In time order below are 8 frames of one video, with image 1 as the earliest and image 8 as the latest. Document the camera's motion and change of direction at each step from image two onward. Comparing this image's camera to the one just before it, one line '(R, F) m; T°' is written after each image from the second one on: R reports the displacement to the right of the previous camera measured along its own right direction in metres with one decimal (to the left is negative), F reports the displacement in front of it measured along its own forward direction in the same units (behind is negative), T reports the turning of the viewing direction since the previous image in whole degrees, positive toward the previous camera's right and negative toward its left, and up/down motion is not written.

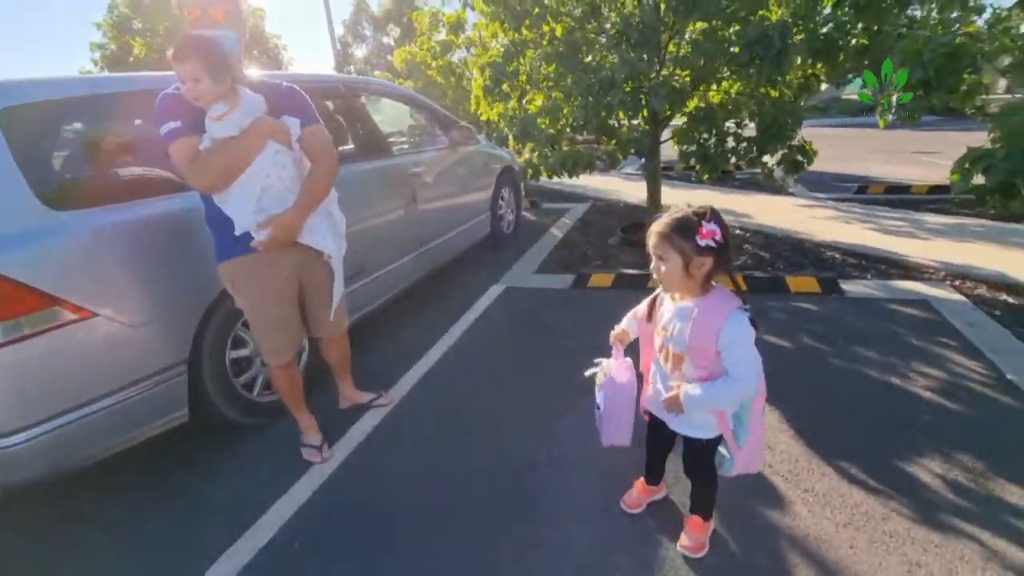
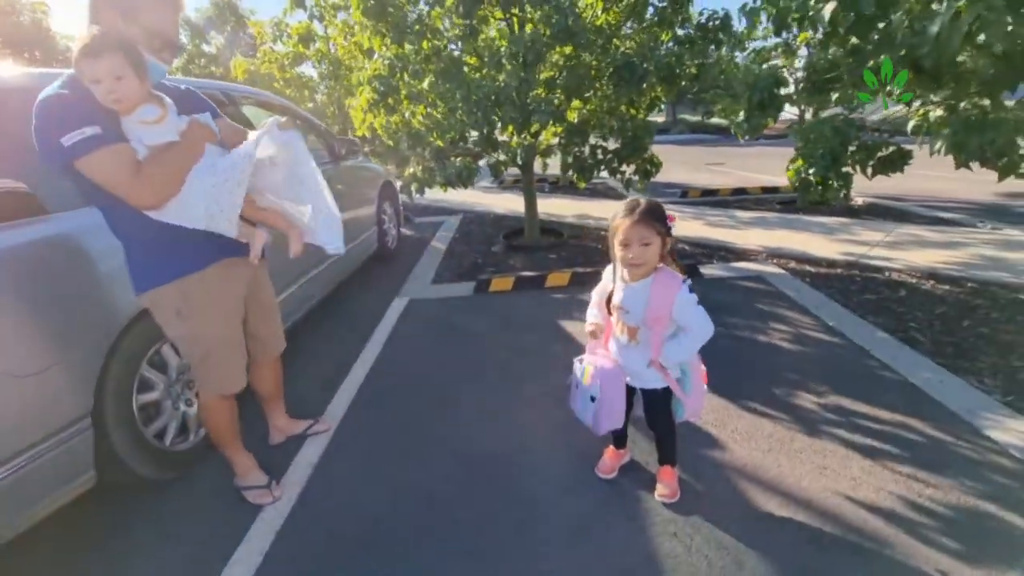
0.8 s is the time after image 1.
(-0.6, 0.0) m; +18°
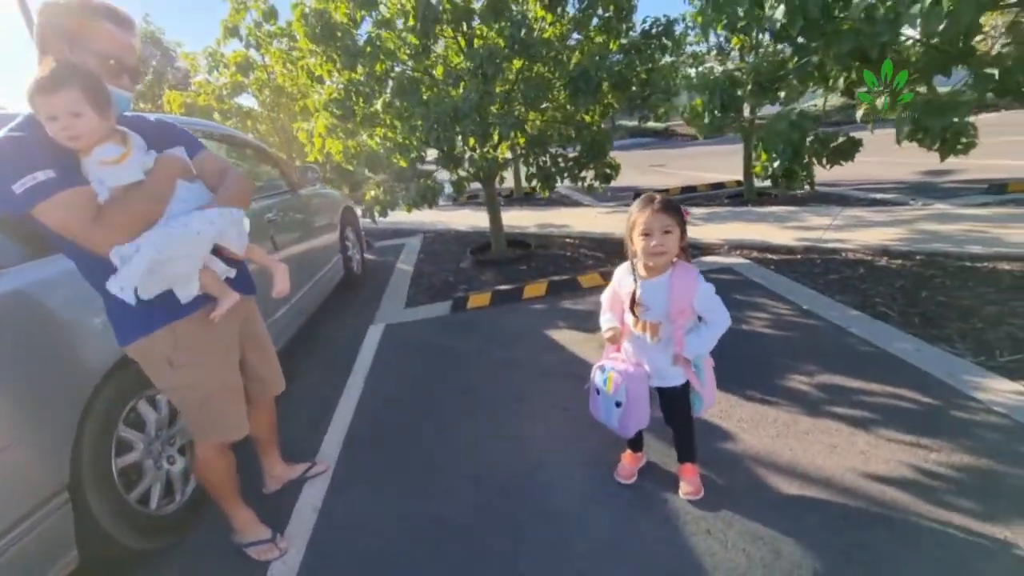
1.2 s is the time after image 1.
(-0.3, +0.1) m; +5°
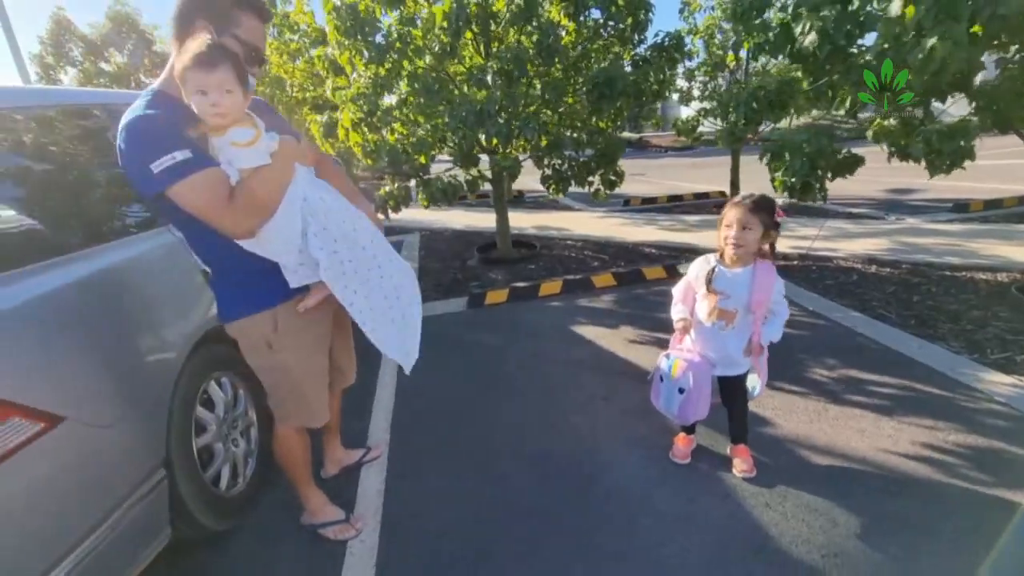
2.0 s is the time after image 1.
(-0.6, -0.1) m; +4°
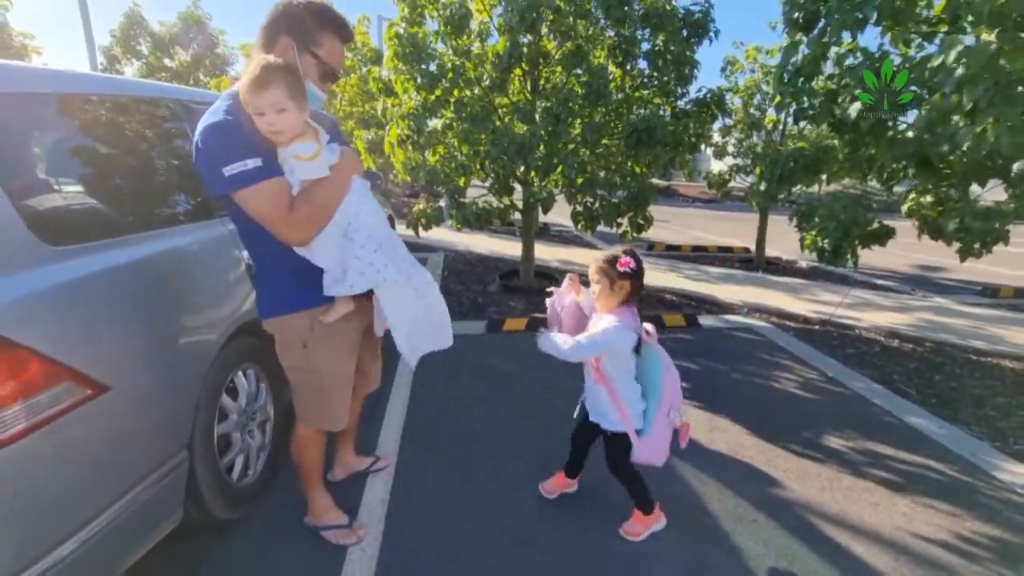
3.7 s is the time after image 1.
(-0.1, -0.1) m; -2°
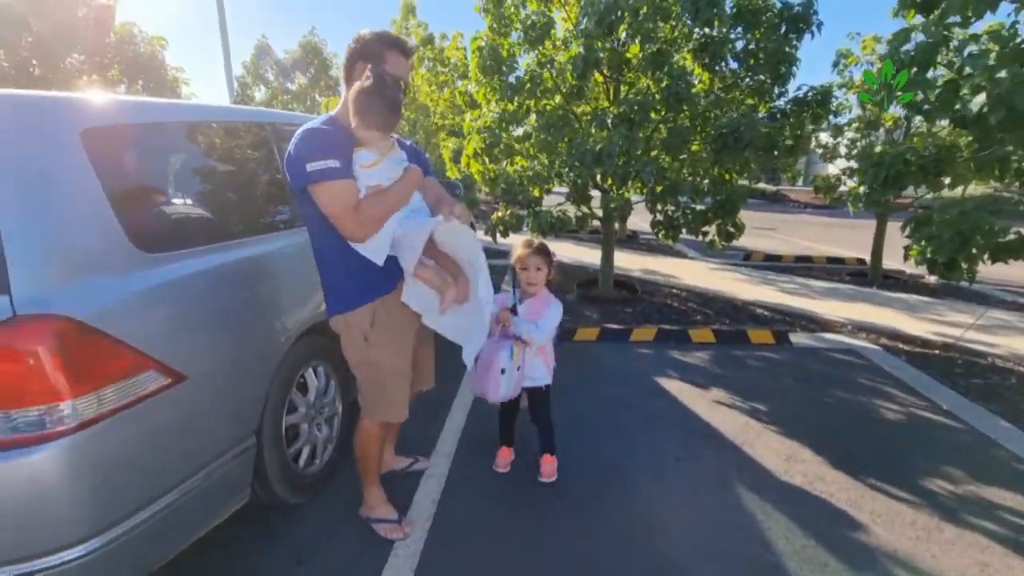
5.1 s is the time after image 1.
(+0.3, 0.0) m; -11°
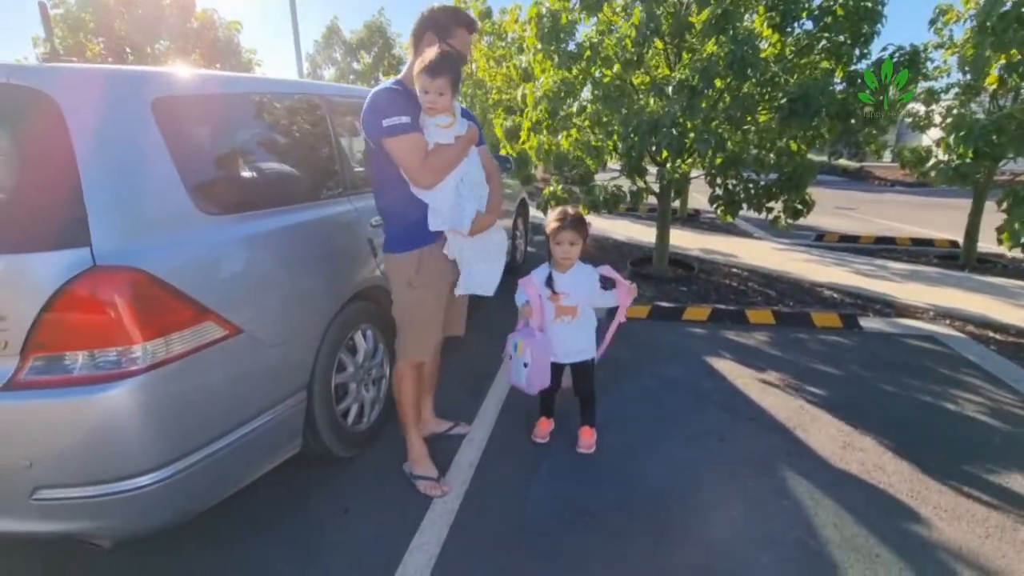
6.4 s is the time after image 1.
(+0.1, 0.0) m; -7°
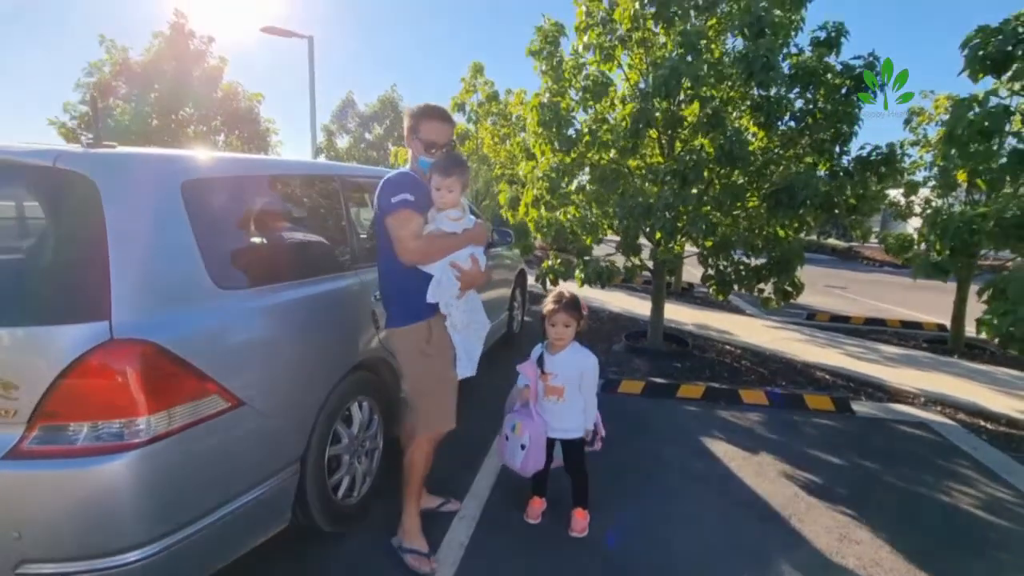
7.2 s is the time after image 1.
(0.0, -0.1) m; 0°
